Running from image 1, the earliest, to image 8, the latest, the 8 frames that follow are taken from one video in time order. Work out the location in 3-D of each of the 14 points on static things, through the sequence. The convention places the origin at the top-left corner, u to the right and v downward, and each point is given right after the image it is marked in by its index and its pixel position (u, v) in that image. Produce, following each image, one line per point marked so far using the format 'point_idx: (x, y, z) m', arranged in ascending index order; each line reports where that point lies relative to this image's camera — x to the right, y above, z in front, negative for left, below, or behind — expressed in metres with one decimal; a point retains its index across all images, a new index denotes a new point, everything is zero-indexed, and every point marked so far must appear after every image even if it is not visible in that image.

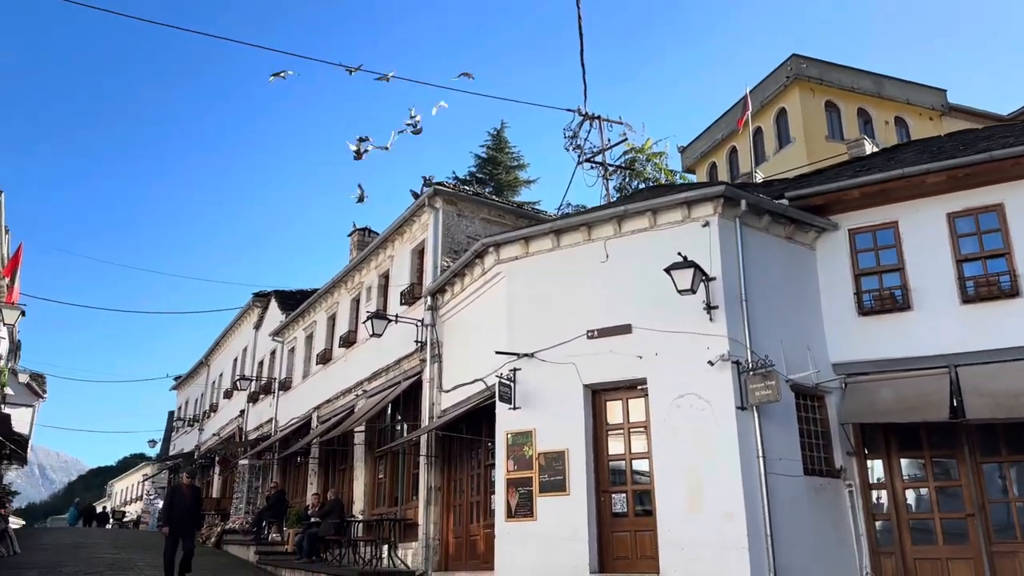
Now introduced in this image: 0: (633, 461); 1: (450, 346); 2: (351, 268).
0: (+1.5, -2.2, +9.9) m
1: (-1.0, -1.0, +12.8) m
2: (-3.5, +0.4, +17.0) m
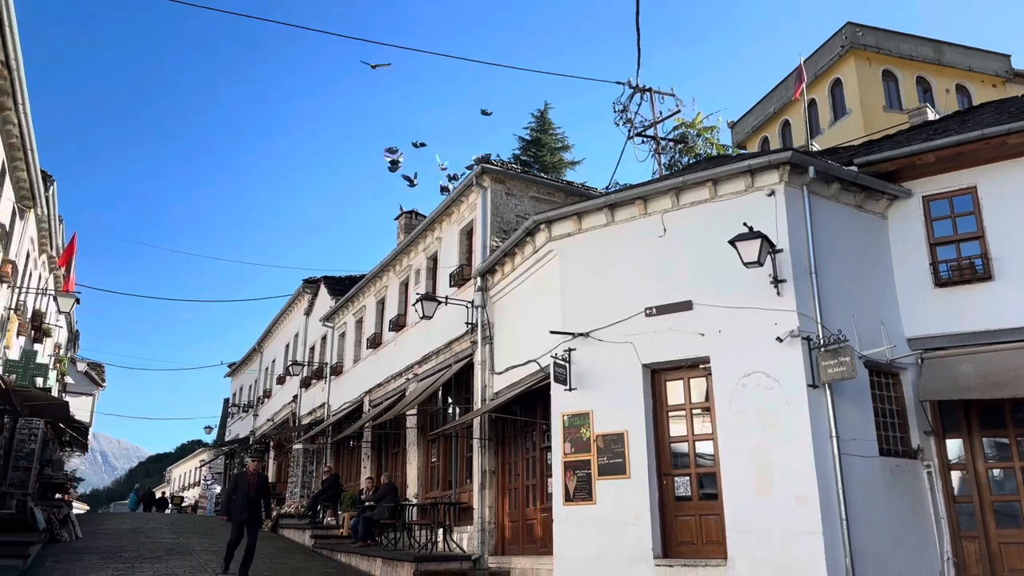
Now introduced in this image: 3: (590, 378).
0: (+2.2, -1.9, +9.5) m
1: (-0.2, -0.6, +12.5) m
2: (-2.4, +0.7, +16.8) m
3: (+1.0, -1.2, +10.3) m
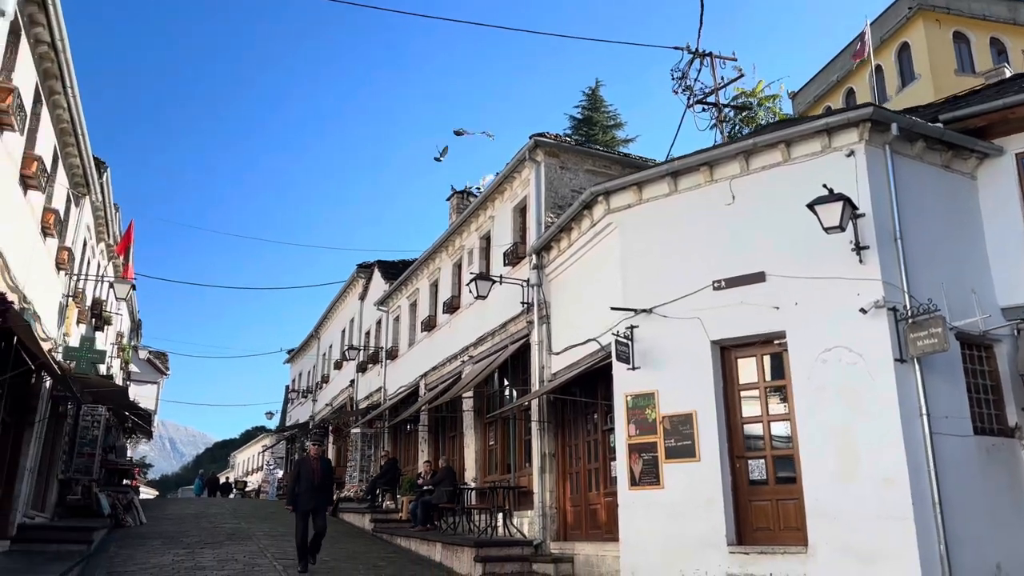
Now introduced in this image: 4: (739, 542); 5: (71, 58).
0: (+2.9, -1.5, +8.9) m
1: (+0.7, -0.3, +12.0) m
2: (-1.3, +1.1, +16.4) m
3: (+1.7, -0.8, +9.7) m
4: (+2.5, -2.8, +8.7) m
5: (-5.4, +2.8, +9.7) m
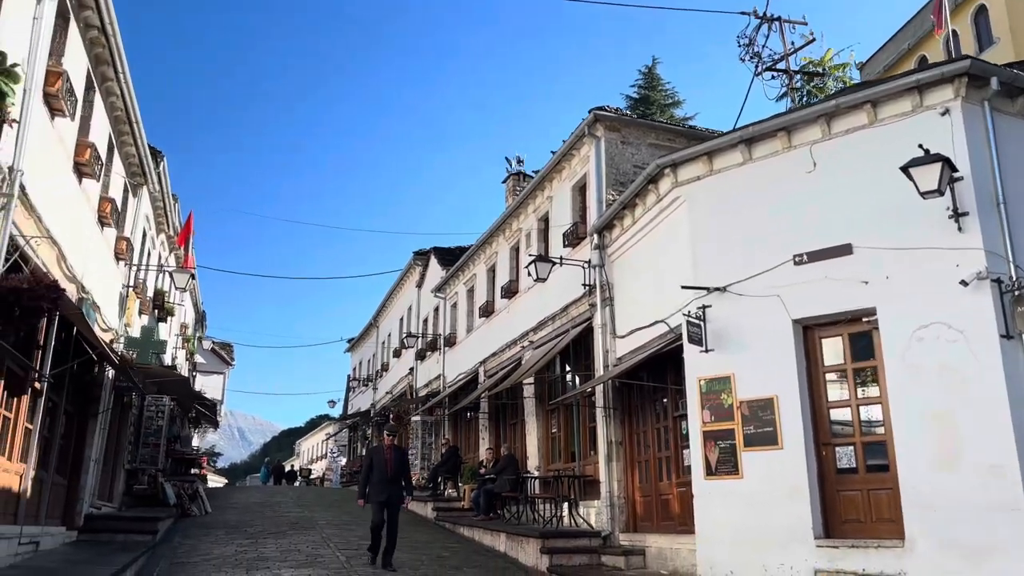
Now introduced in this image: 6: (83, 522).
0: (+3.6, -1.2, +8.2) m
1: (+1.6, 0.0, +11.4) m
2: (-0.1, +1.5, +15.9) m
3: (+2.5, -0.6, +9.1) m
4: (+3.2, -2.5, +8.1) m
5: (-4.7, +2.9, +9.6) m
6: (-6.1, -3.3, +11.3) m
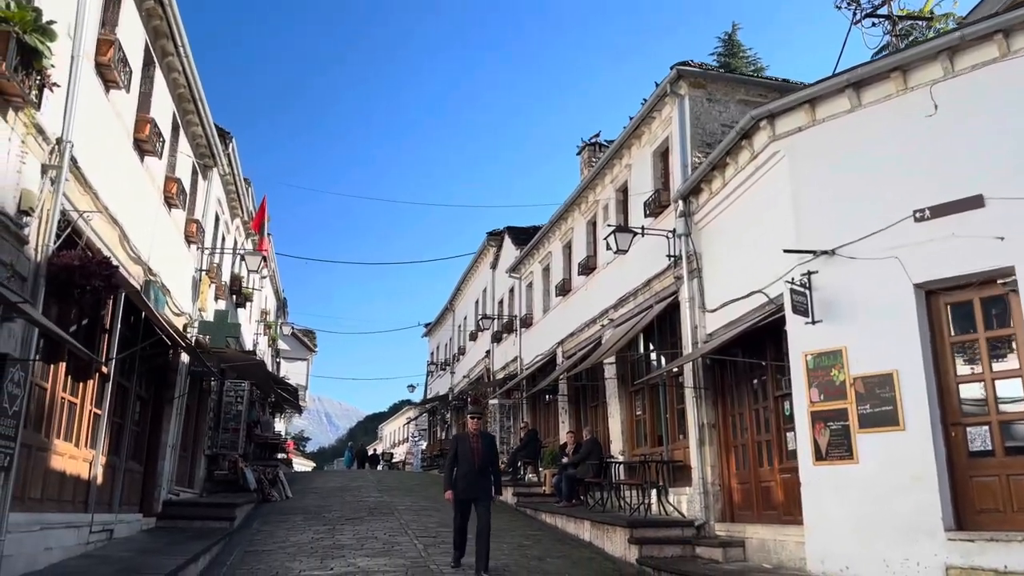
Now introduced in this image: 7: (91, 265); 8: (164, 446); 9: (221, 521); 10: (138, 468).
0: (+4.4, -0.9, +7.2) m
1: (+2.7, +0.4, +10.5) m
2: (+1.4, +1.9, +15.1) m
3: (+3.3, -0.2, +8.1) m
4: (+4.0, -2.1, +7.1) m
5: (-3.9, +3.2, +9.2) m
6: (-4.9, -3.1, +11.1) m
7: (-3.3, +0.2, +6.2) m
8: (-5.0, -2.2, +11.3) m
9: (-4.0, -3.2, +11.0) m
10: (-5.0, -2.4, +10.6) m
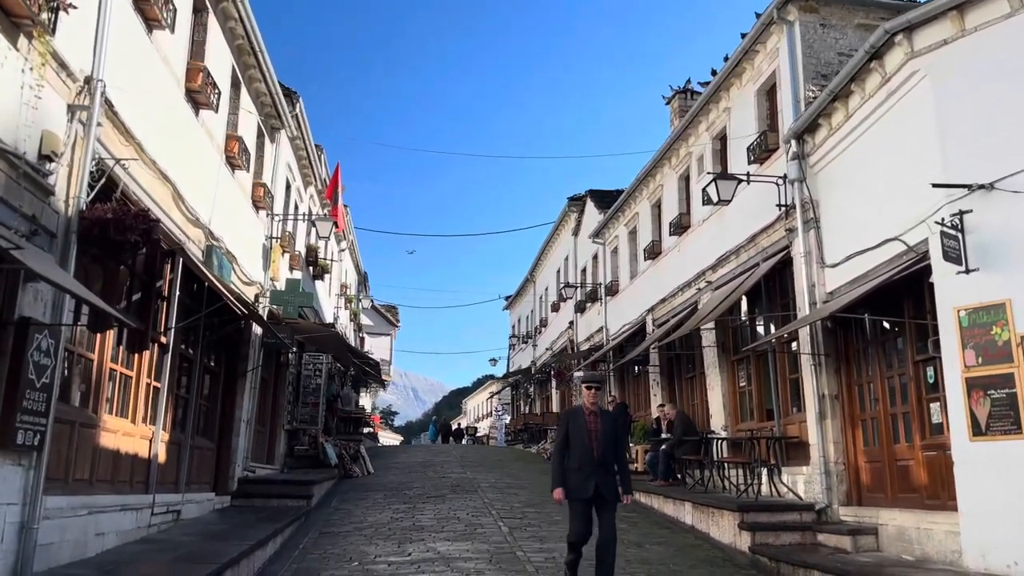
0: (+5.1, -0.4, +5.7) m
1: (+3.7, +1.0, +9.2) m
2: (+2.8, +2.6, +13.8) m
3: (+4.1, +0.3, +6.7) m
4: (+4.7, -1.7, +5.7) m
5: (-3.0, +3.6, +8.4) m
6: (-3.7, -2.7, +10.7) m
7: (-2.6, +0.5, +5.4) m
8: (-3.7, -1.8, +10.8) m
9: (-2.8, -2.8, +10.5) m
10: (-3.9, -2.0, +10.1) m
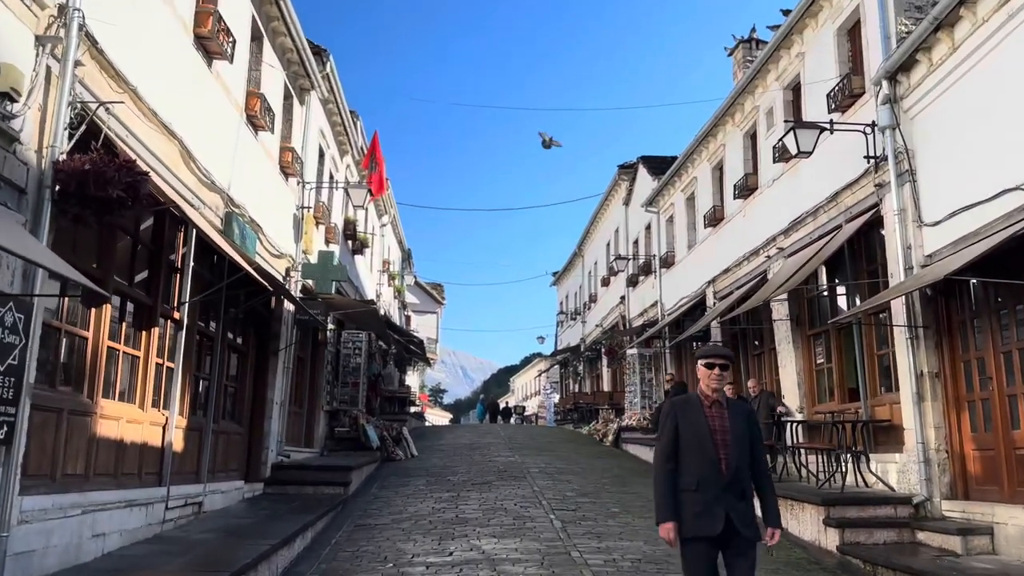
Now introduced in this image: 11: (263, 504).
0: (+5.4, -0.1, +4.4) m
1: (+4.2, +1.4, +7.9) m
2: (+3.6, +3.1, +12.6) m
3: (+4.5, +0.6, +5.5) m
4: (+5.1, -1.4, +4.5) m
5: (-2.6, +3.8, +7.5) m
6: (-3.1, -2.3, +10.0) m
7: (-2.3, +0.7, +4.6) m
8: (-3.1, -1.5, +10.1) m
9: (-2.2, -2.4, +9.7) m
10: (-3.3, -1.7, +9.4) m
11: (-2.8, -2.4, +8.9) m
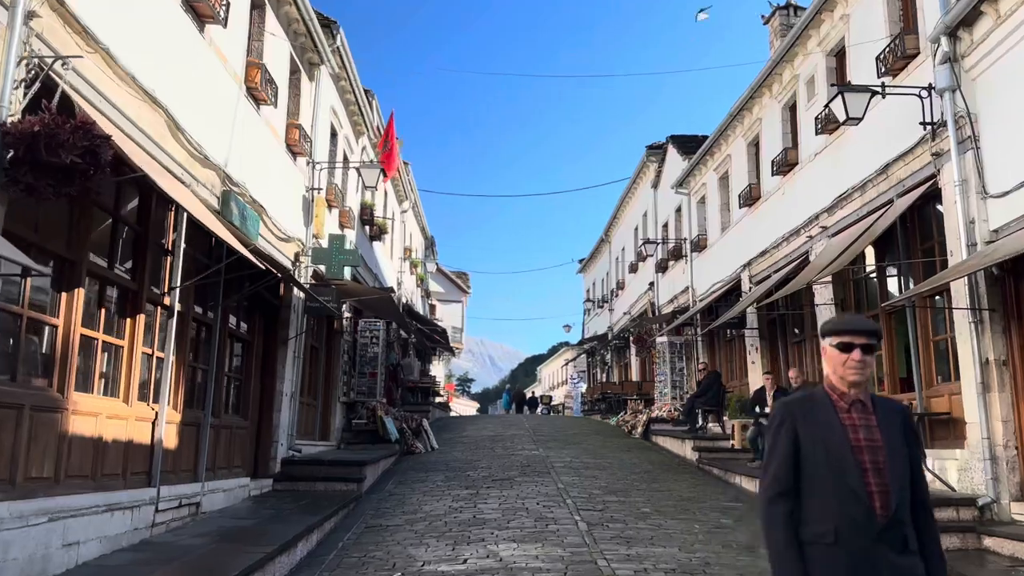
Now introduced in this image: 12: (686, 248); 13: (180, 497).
0: (+5.5, +0.1, +3.6) m
1: (+4.4, +1.6, +7.1) m
2: (+3.9, +3.4, +11.8) m
3: (+4.6, +0.8, +4.7) m
4: (+5.1, -1.2, +3.6) m
5: (-2.4, +4.0, +6.9) m
6: (-2.8, -2.2, +9.4) m
7: (-2.3, +0.8, +4.0) m
8: (-2.8, -1.3, +9.6) m
9: (-1.9, -2.3, +9.2) m
10: (-3.0, -1.5, +8.9) m
11: (-2.6, -2.3, +8.4) m
12: (+3.8, +0.9, +17.5) m
13: (-2.8, -1.8, +6.7) m
